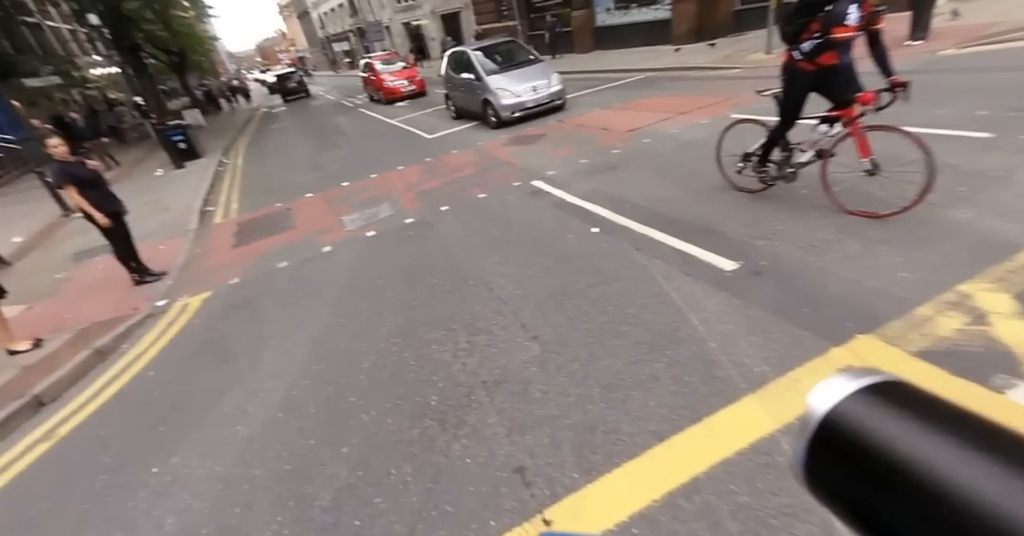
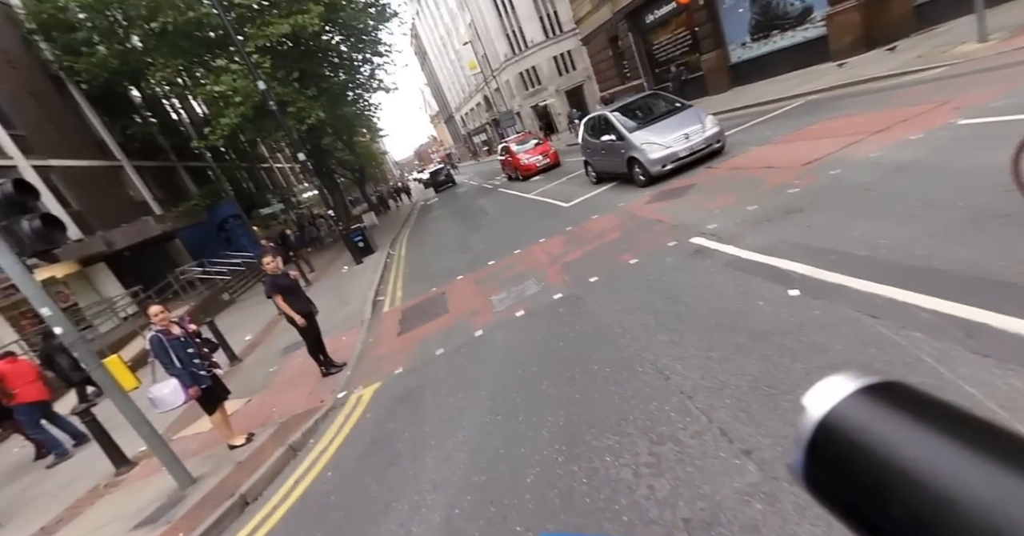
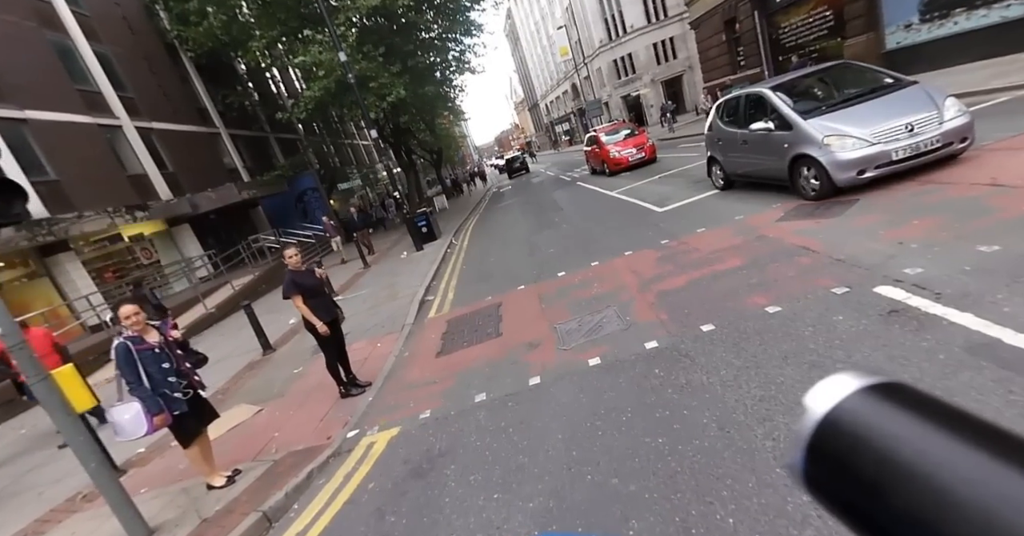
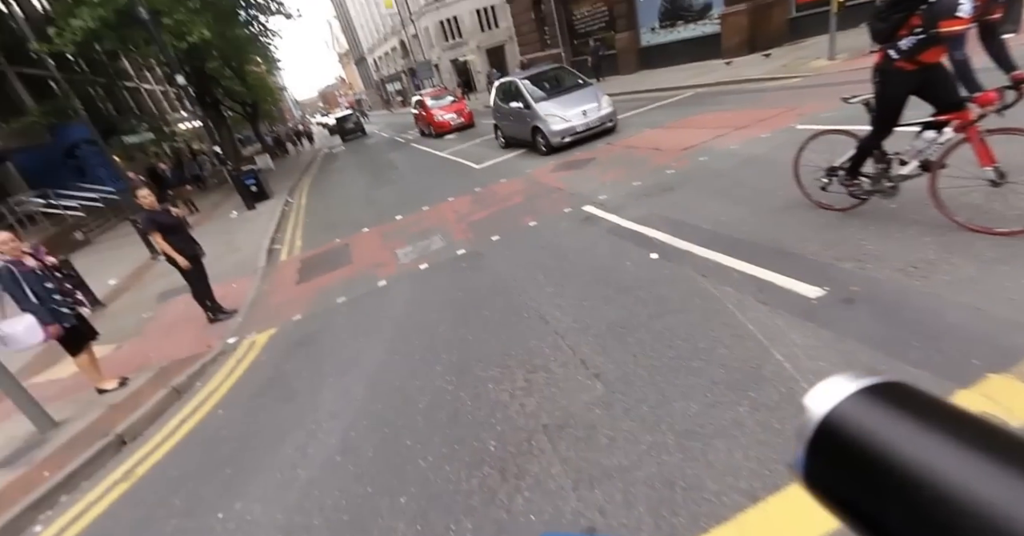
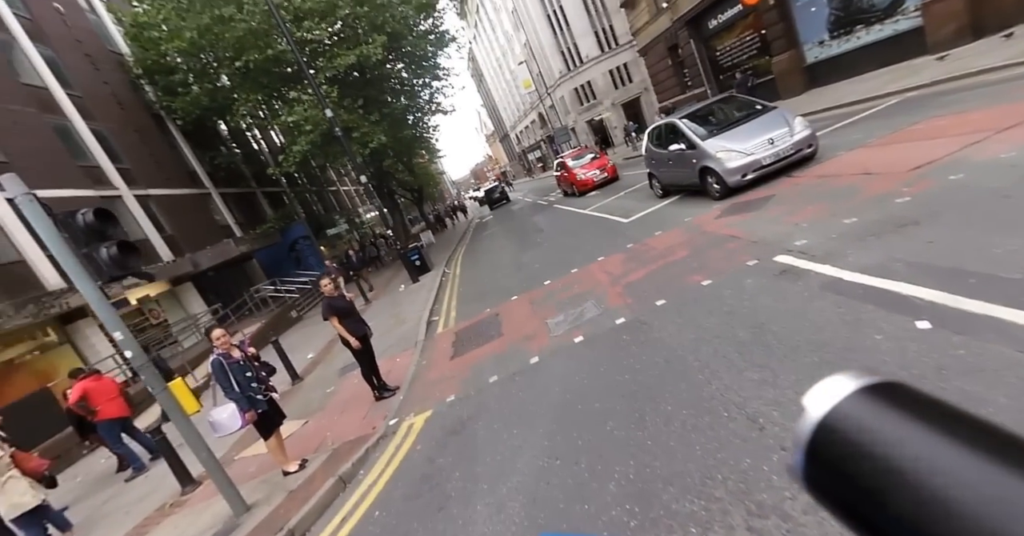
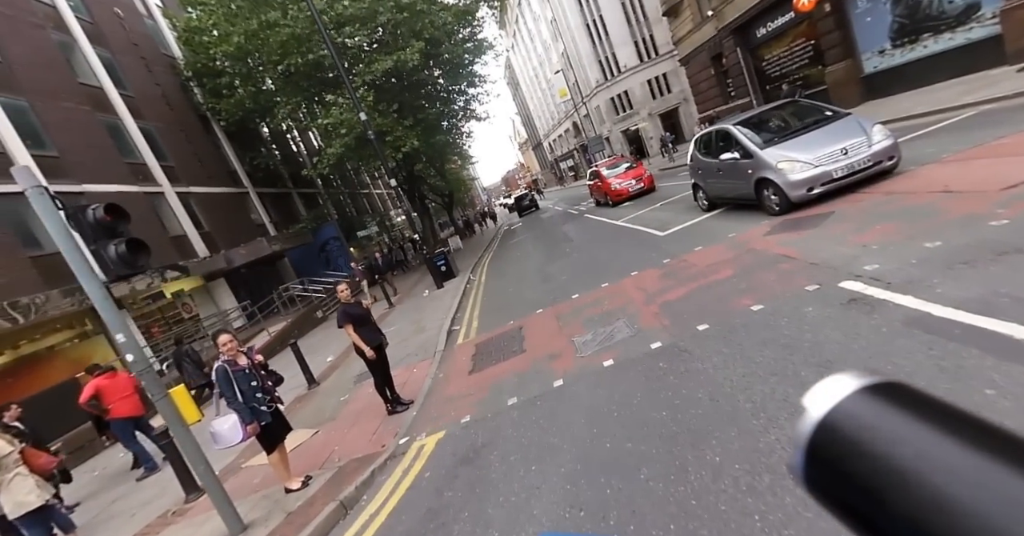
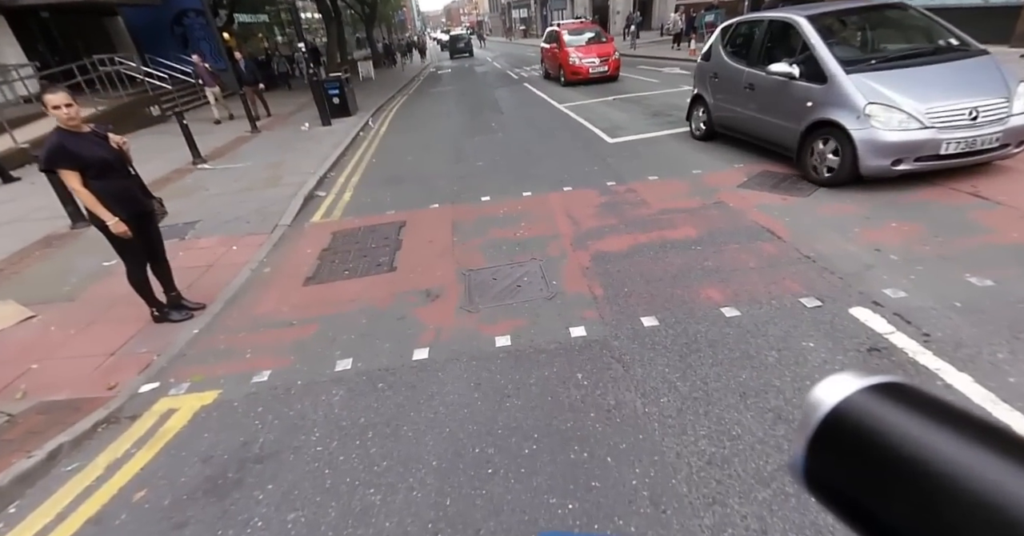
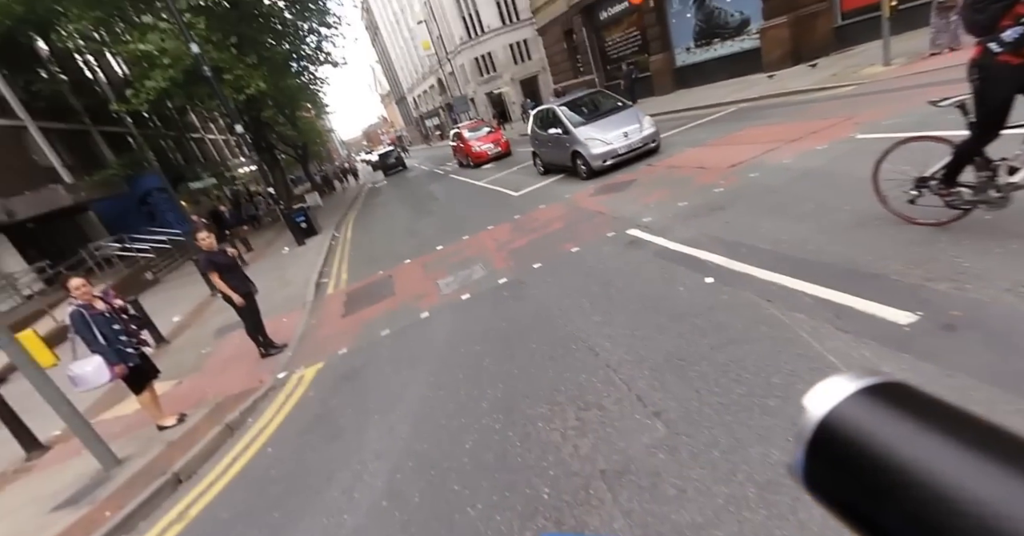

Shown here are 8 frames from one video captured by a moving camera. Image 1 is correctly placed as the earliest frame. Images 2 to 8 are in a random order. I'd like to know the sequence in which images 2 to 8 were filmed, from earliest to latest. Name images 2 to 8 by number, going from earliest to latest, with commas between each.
4, 8, 2, 5, 6, 3, 7
